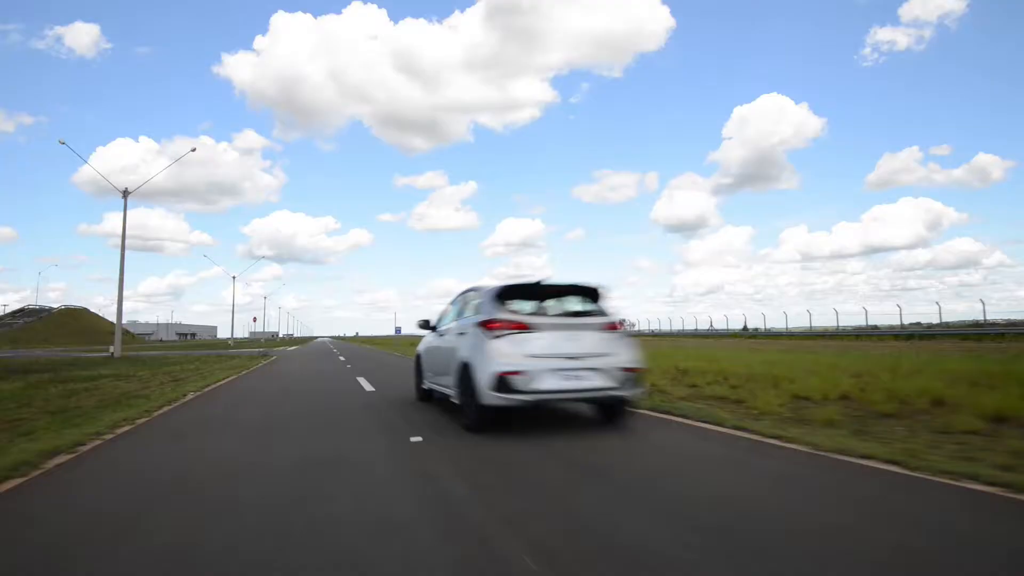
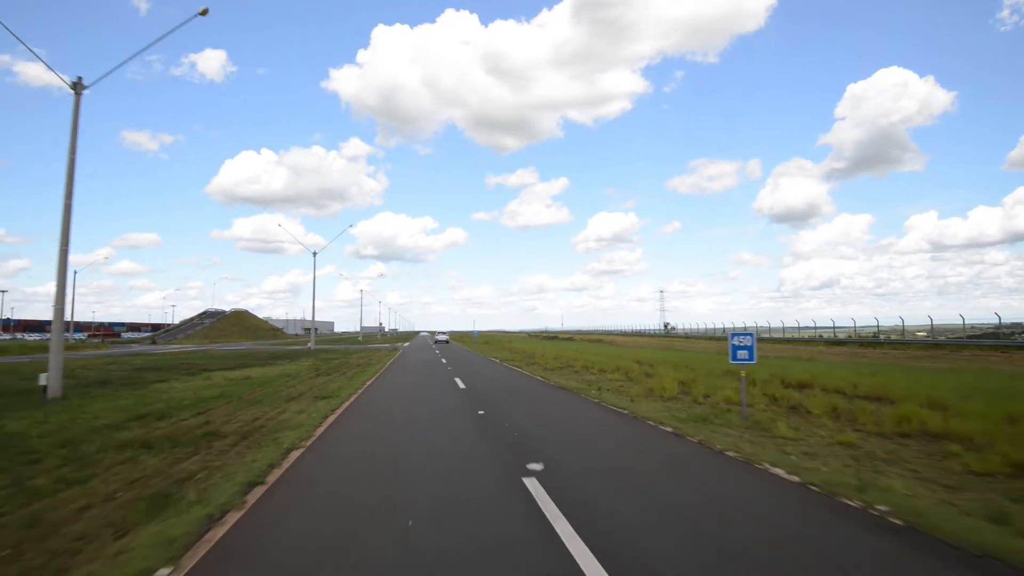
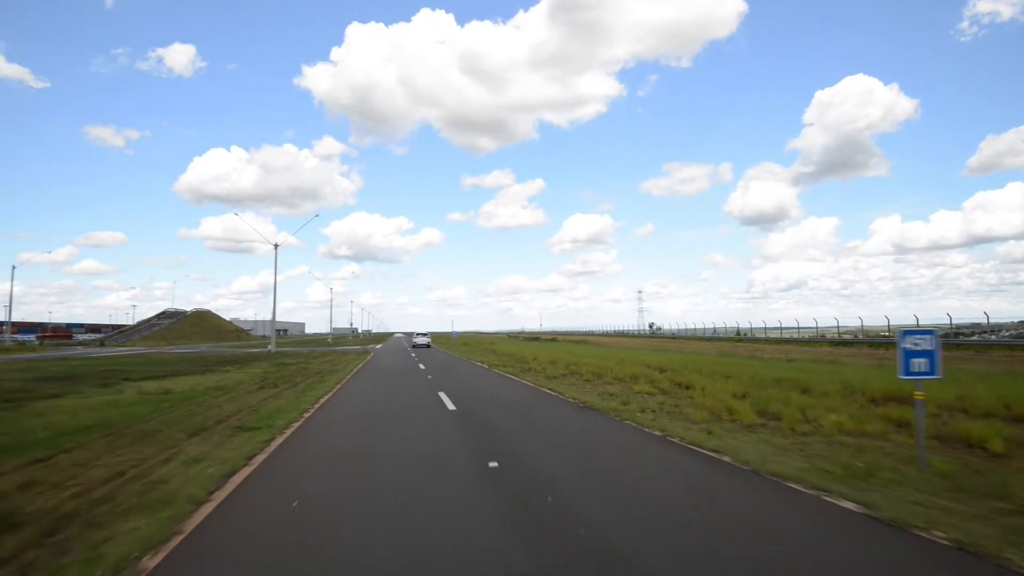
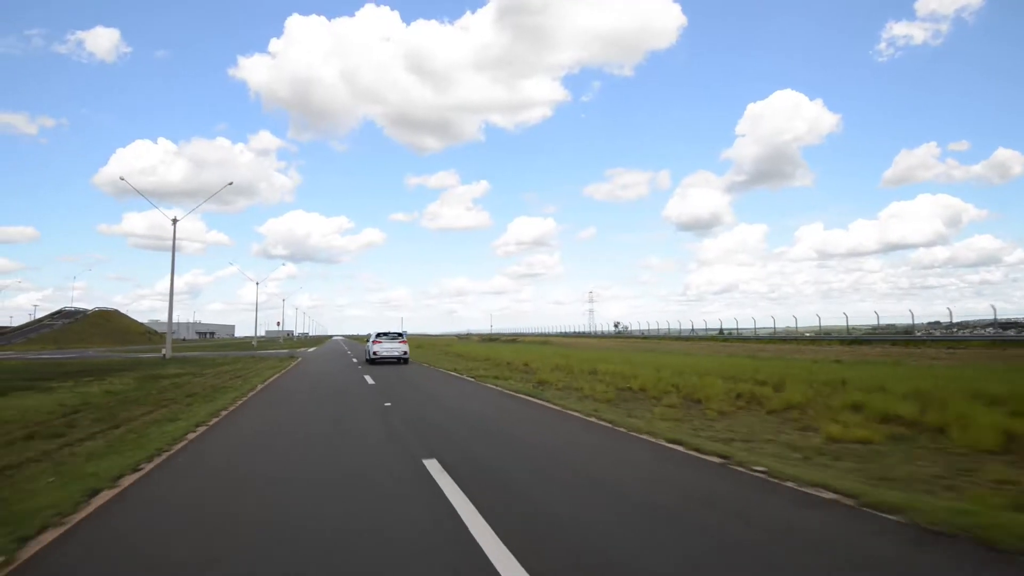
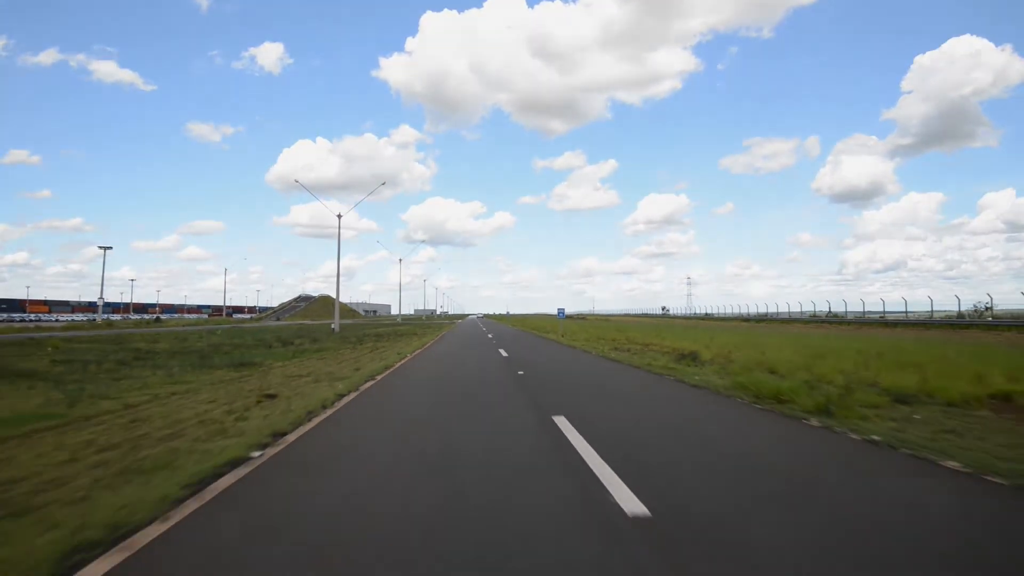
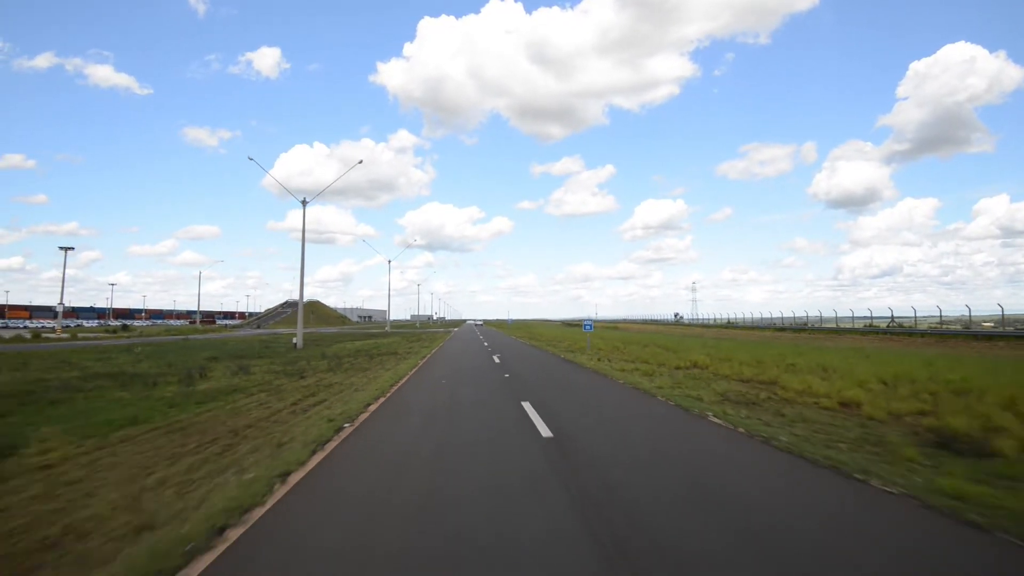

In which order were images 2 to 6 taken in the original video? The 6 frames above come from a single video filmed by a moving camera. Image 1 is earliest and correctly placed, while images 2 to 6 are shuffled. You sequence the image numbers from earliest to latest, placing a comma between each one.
4, 3, 2, 6, 5
